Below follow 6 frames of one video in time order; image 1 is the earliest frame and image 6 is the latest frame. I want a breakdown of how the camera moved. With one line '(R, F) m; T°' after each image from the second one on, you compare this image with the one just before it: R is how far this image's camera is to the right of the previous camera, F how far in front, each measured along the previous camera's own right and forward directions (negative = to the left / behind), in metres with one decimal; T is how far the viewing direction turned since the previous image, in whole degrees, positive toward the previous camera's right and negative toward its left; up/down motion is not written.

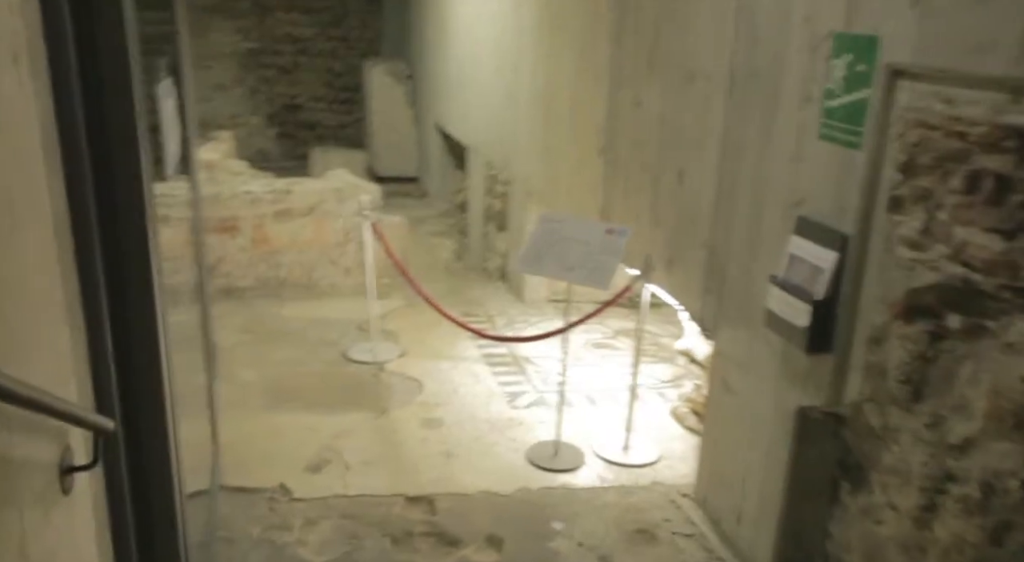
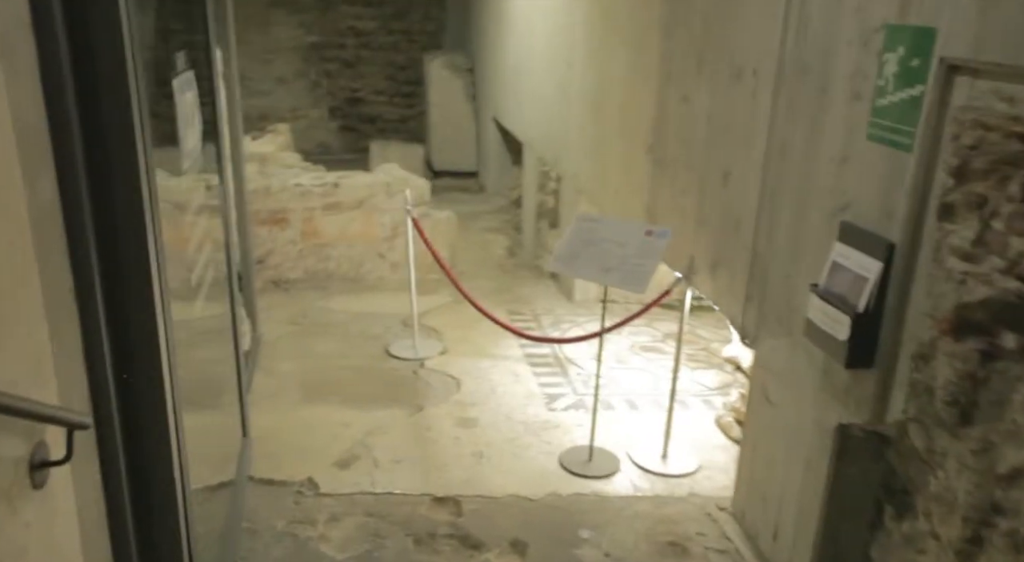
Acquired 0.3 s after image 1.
(+0.1, +0.1) m; -5°
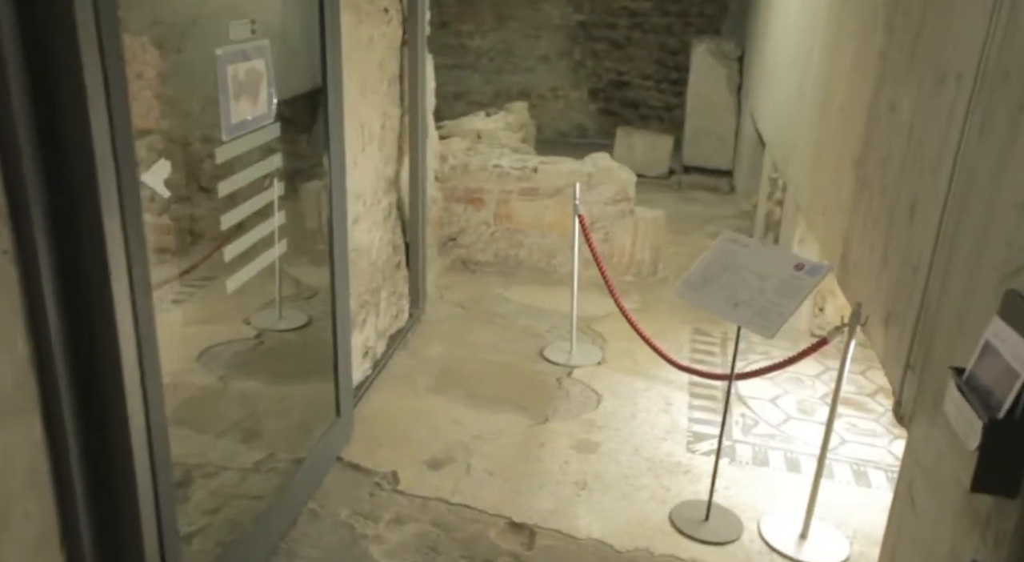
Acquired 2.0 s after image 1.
(+0.6, +0.4) m; -21°
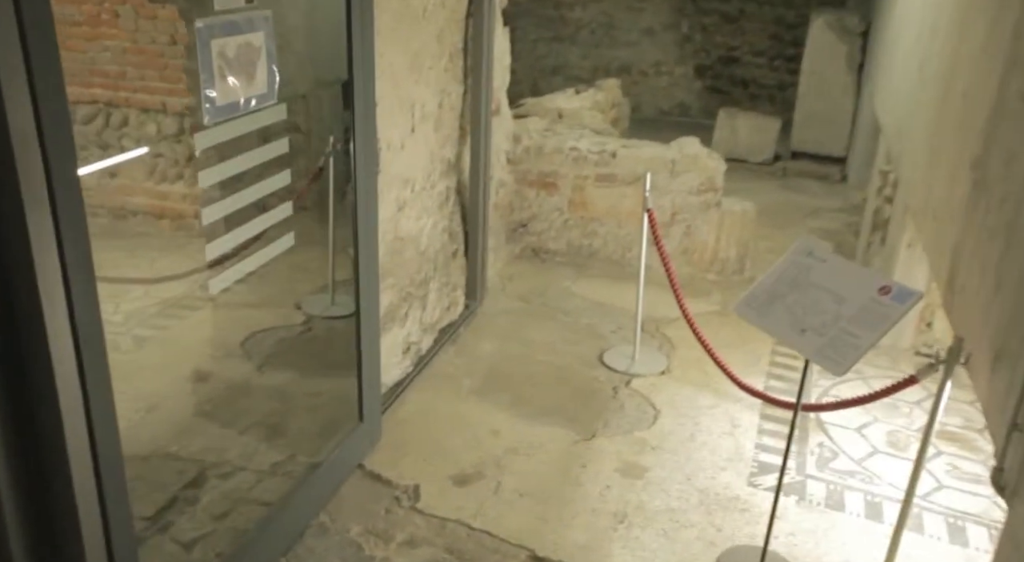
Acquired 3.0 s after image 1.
(+0.2, +0.3) m; -8°
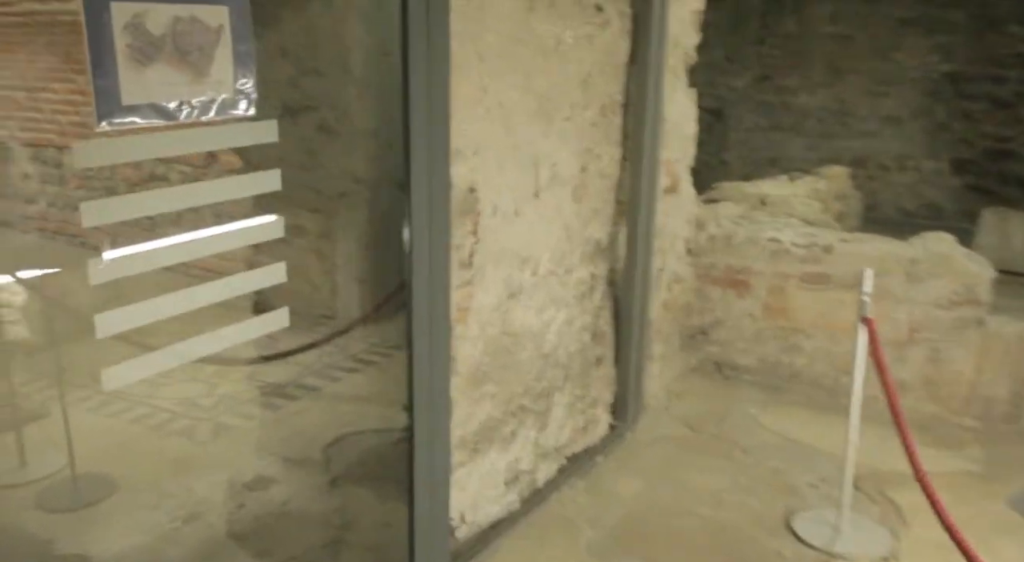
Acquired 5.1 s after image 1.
(+0.2, +0.8) m; -16°
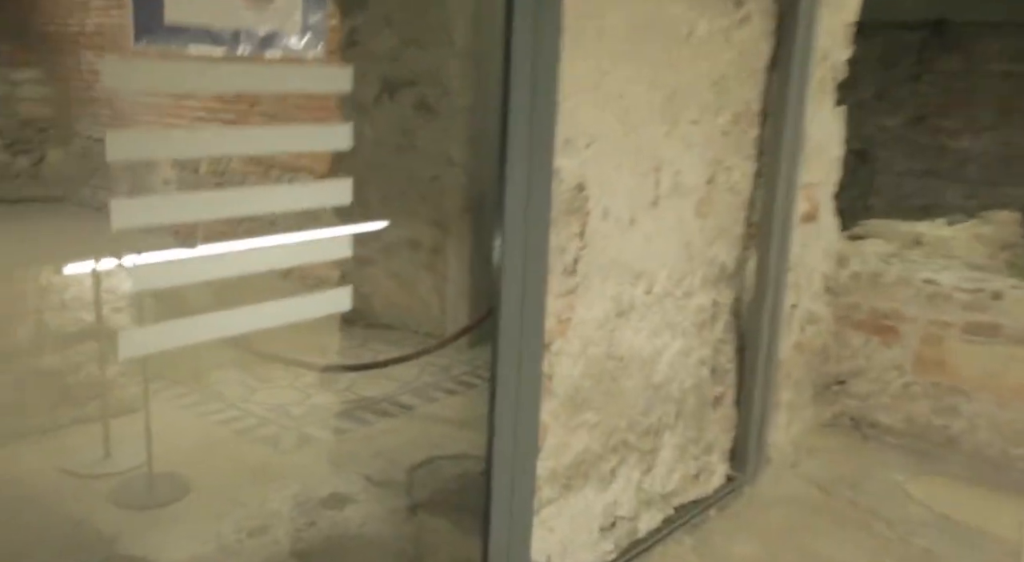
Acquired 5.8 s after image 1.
(0.0, +0.2) m; -8°
